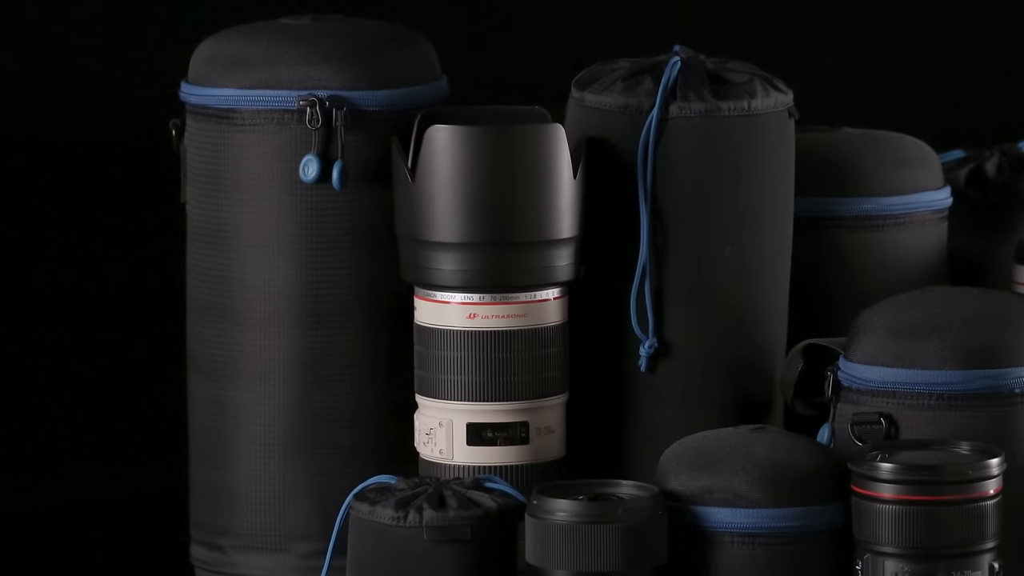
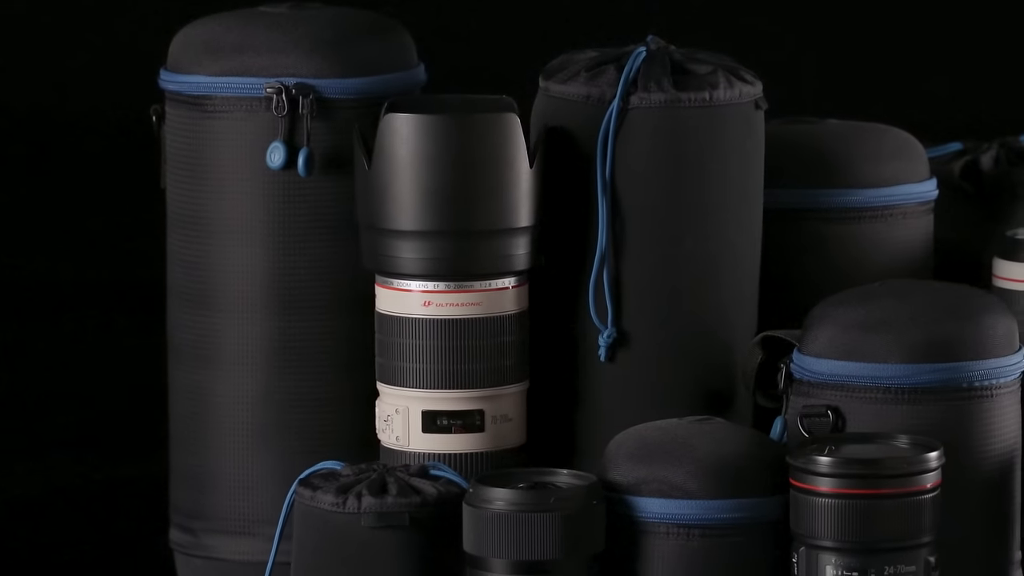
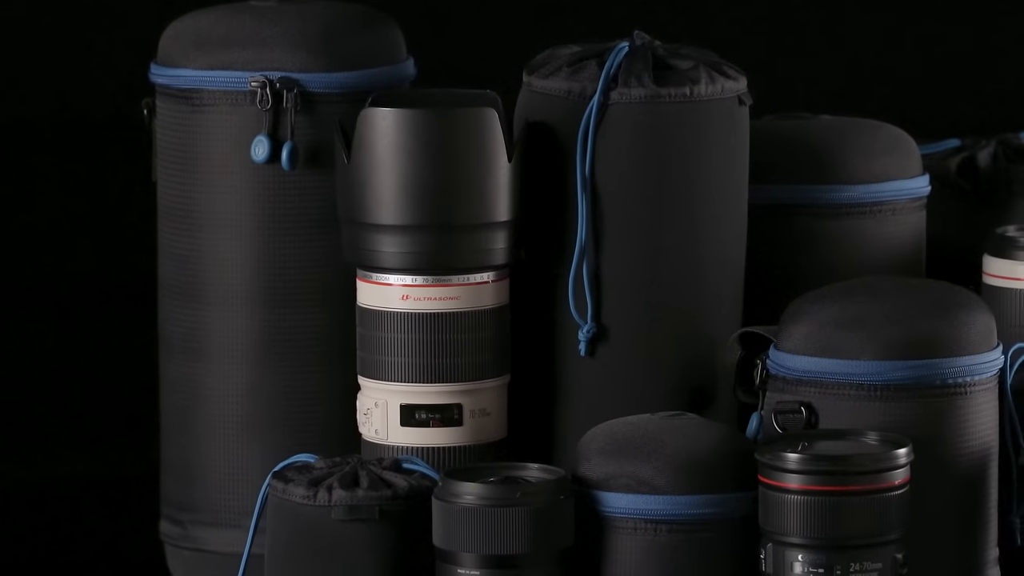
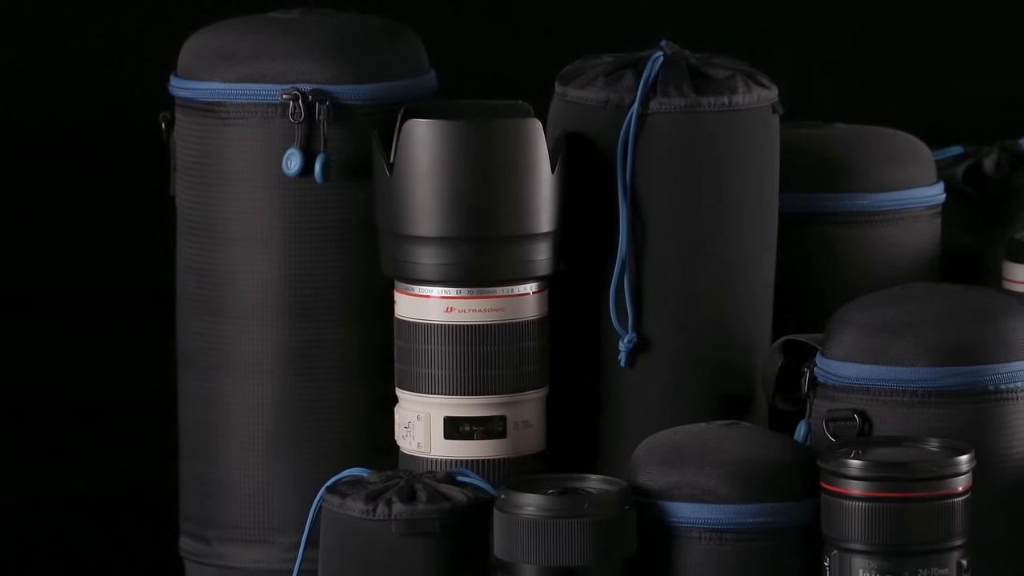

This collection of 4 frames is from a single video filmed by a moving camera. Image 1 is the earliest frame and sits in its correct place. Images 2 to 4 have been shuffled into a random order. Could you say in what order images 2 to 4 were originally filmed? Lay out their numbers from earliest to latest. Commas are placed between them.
4, 2, 3
